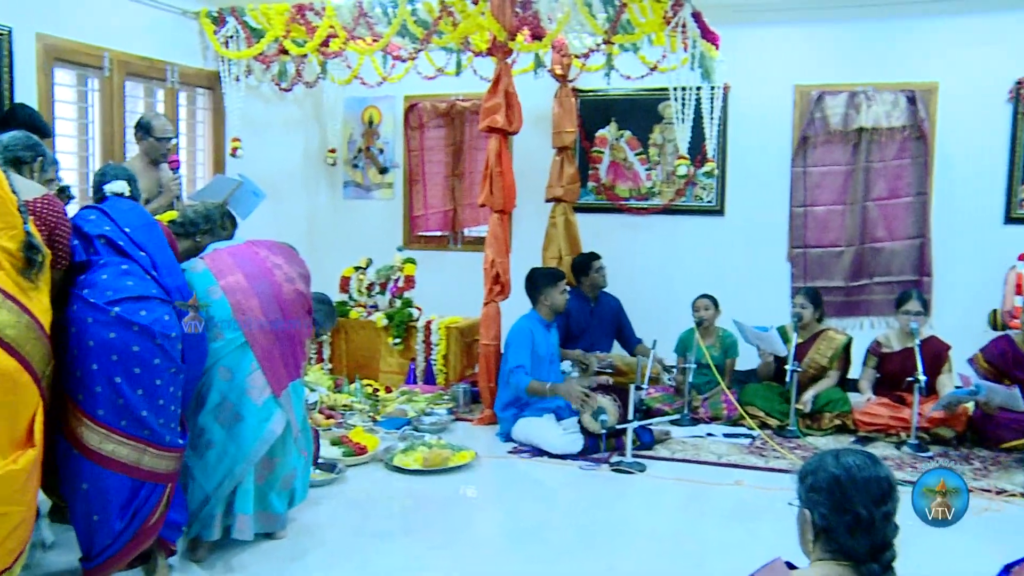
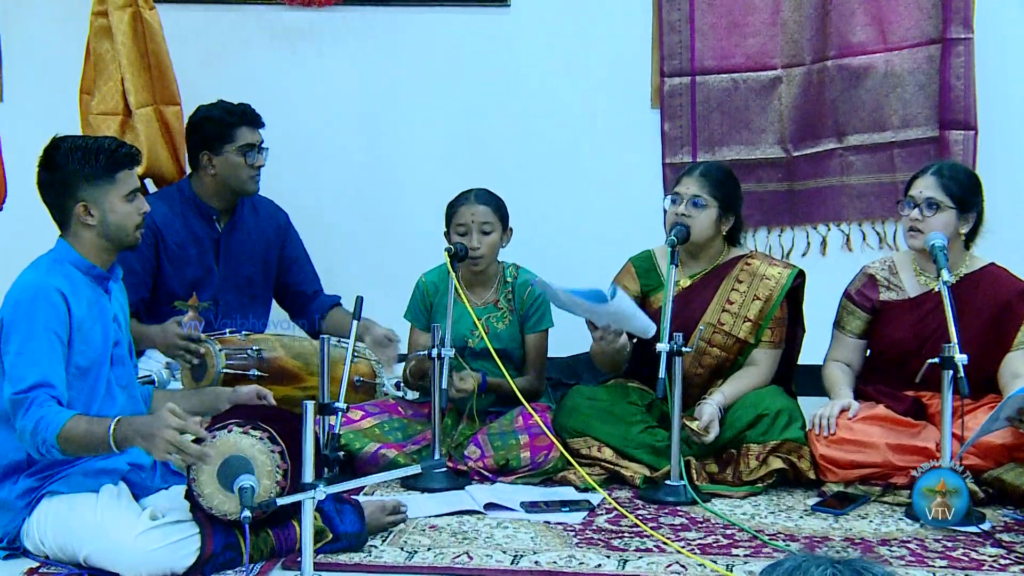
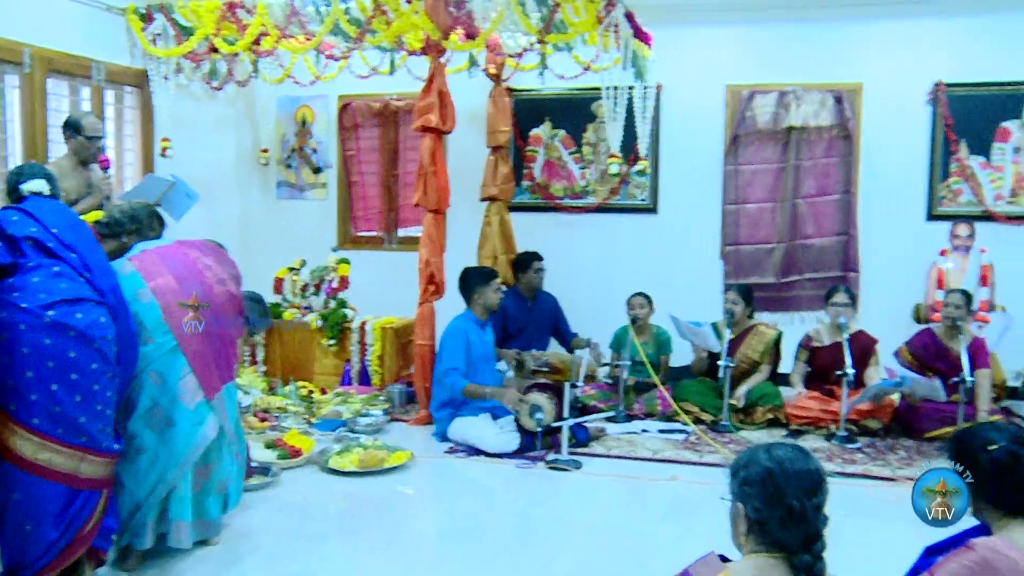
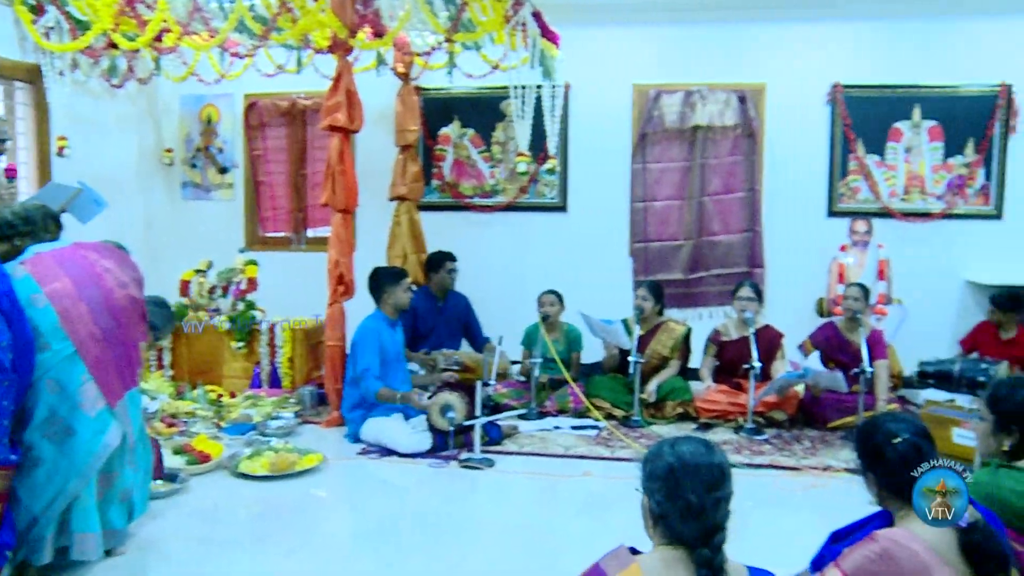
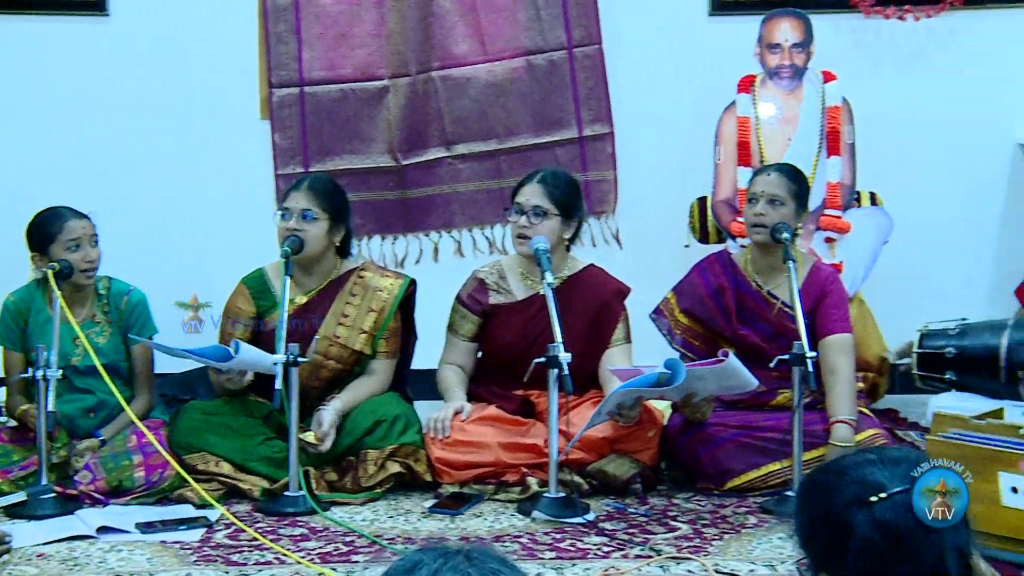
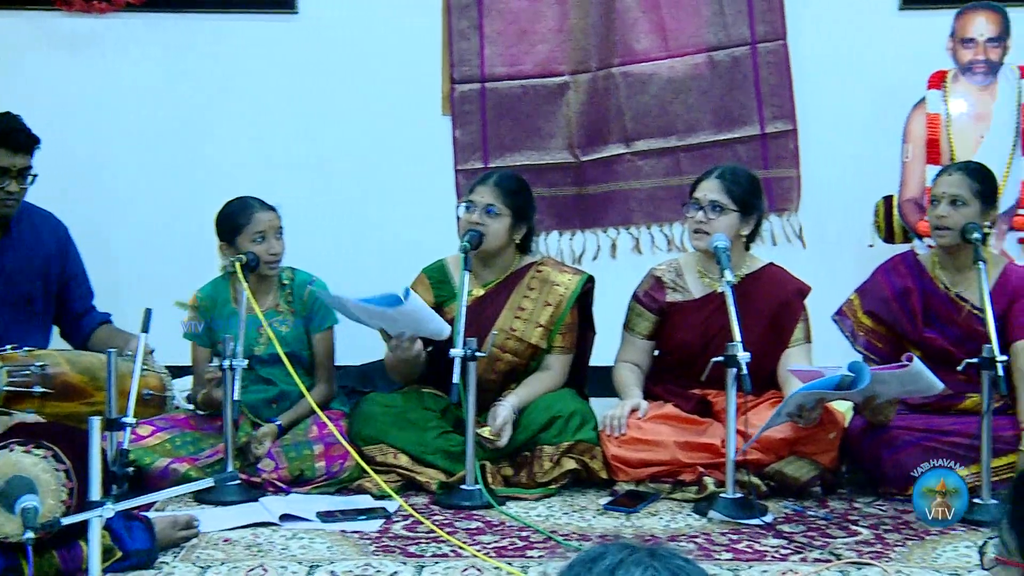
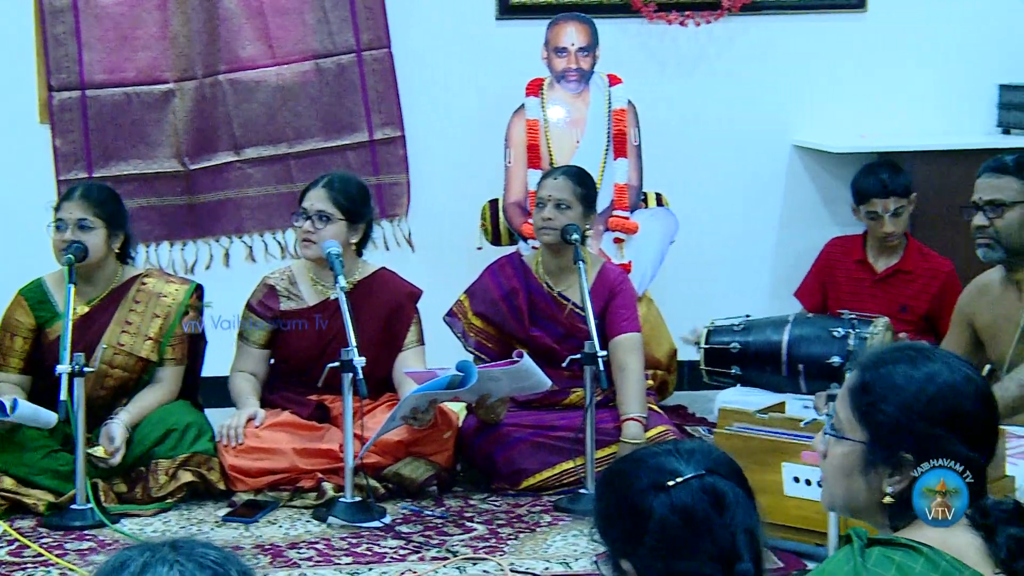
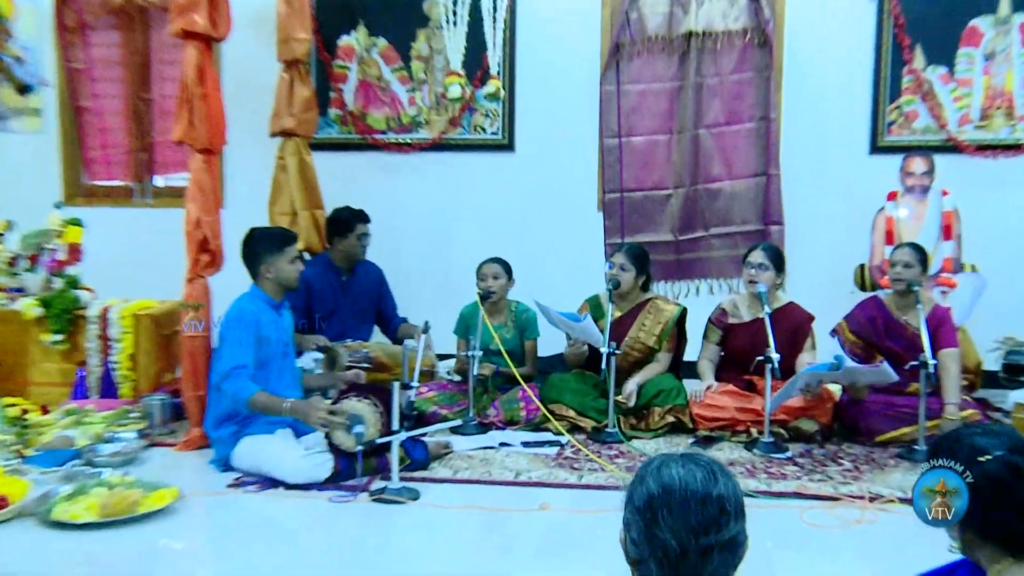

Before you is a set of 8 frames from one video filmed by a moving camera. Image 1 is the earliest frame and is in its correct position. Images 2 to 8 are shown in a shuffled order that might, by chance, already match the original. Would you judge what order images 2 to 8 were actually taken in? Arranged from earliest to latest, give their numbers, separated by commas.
3, 4, 8, 2, 6, 5, 7
